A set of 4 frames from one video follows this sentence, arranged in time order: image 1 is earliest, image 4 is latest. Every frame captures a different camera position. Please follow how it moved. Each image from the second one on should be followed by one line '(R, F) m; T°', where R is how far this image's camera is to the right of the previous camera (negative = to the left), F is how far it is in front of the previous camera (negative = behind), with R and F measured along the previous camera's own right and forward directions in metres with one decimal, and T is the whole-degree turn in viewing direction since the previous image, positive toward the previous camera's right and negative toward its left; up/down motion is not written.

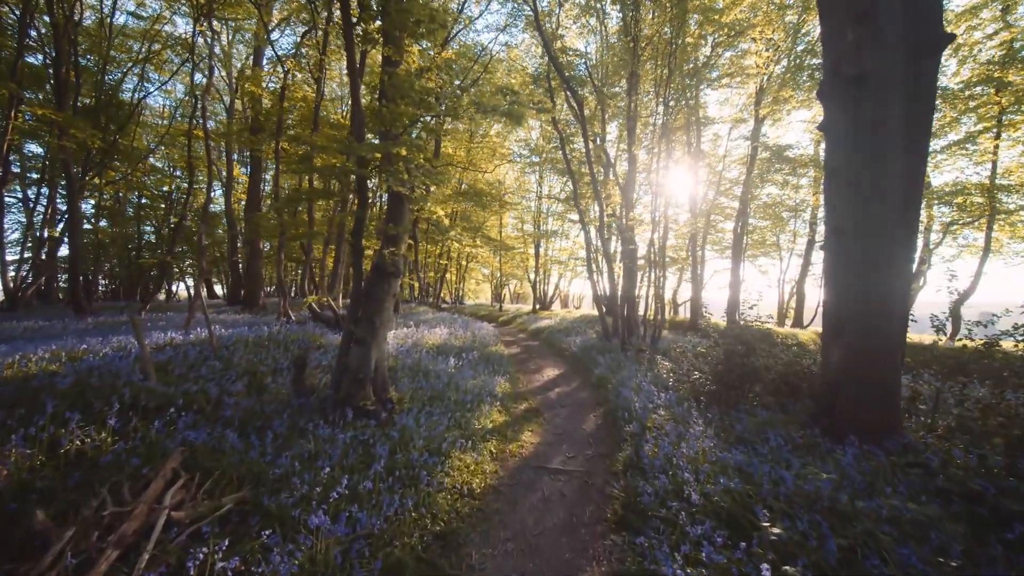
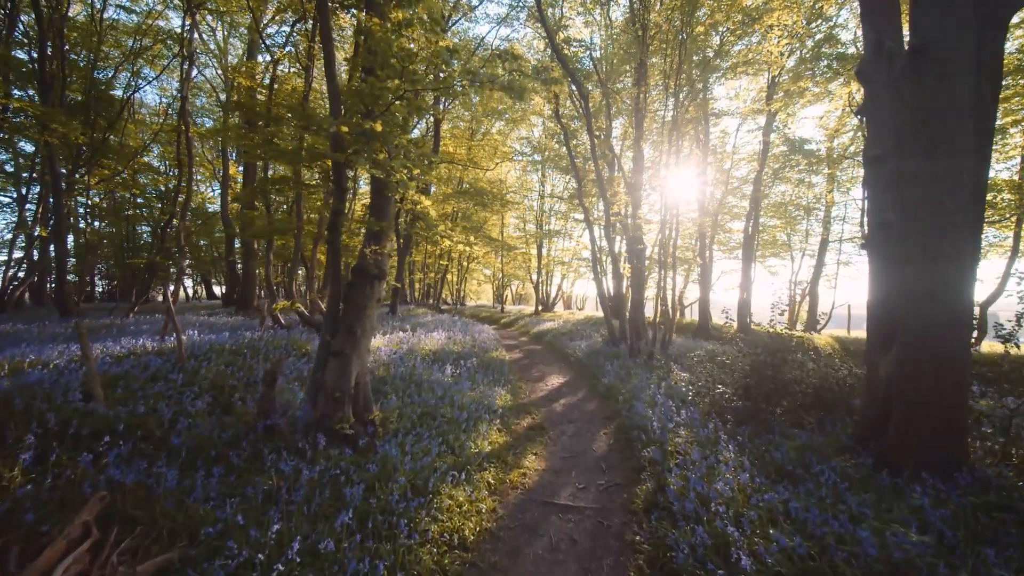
(0.0, +0.9) m; 0°
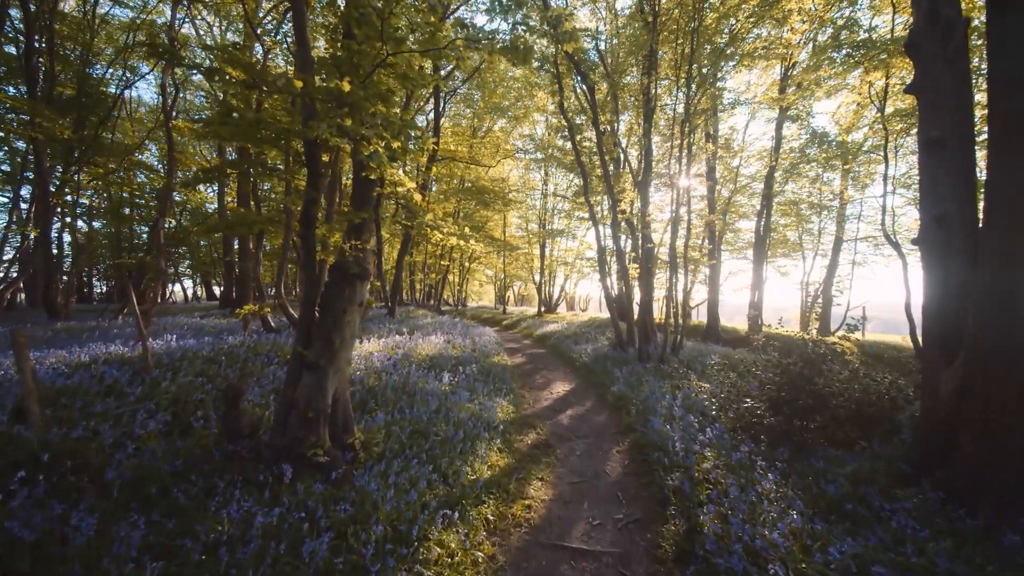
(0.0, +0.8) m; 0°
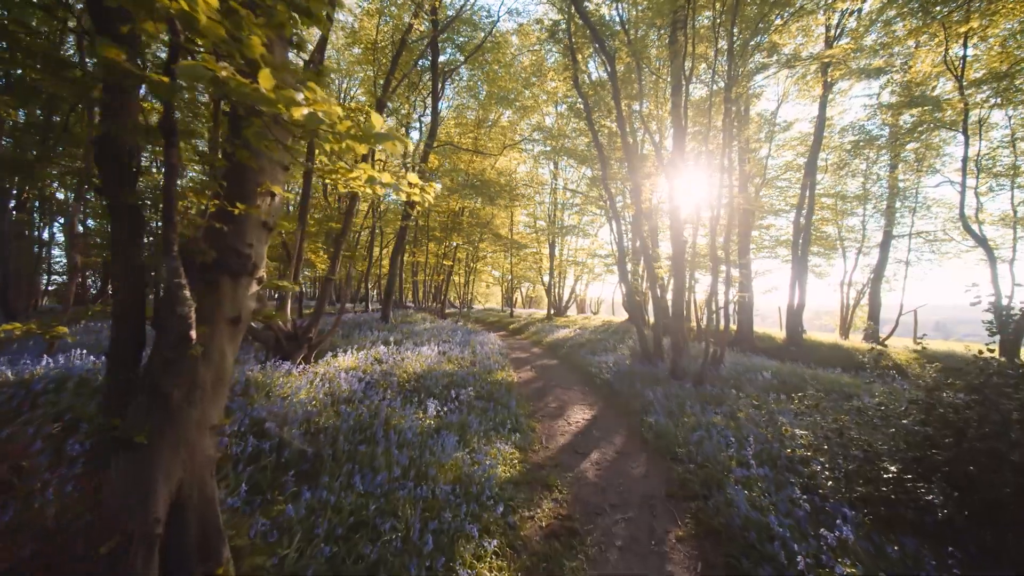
(0.0, +2.3) m; -1°
